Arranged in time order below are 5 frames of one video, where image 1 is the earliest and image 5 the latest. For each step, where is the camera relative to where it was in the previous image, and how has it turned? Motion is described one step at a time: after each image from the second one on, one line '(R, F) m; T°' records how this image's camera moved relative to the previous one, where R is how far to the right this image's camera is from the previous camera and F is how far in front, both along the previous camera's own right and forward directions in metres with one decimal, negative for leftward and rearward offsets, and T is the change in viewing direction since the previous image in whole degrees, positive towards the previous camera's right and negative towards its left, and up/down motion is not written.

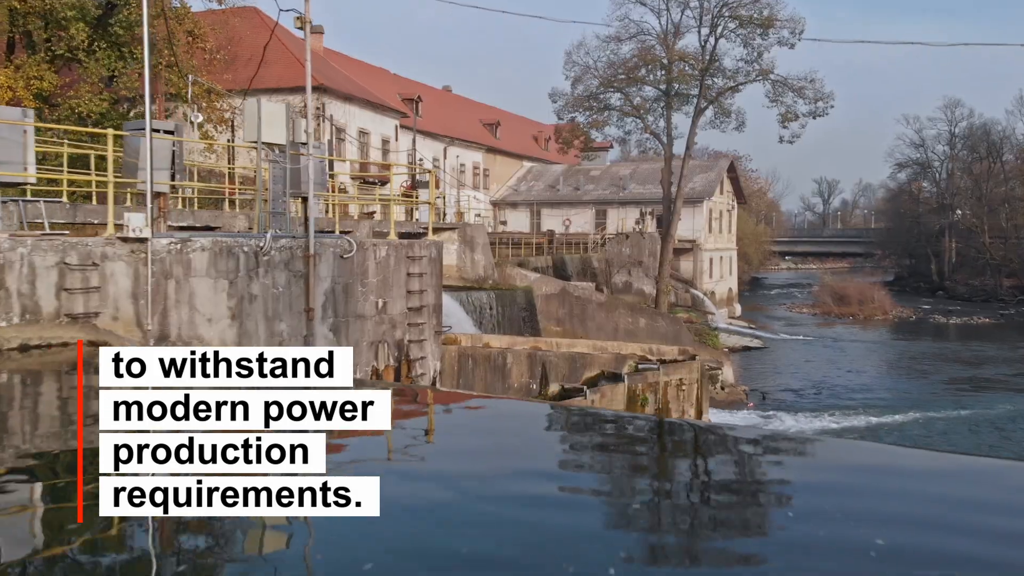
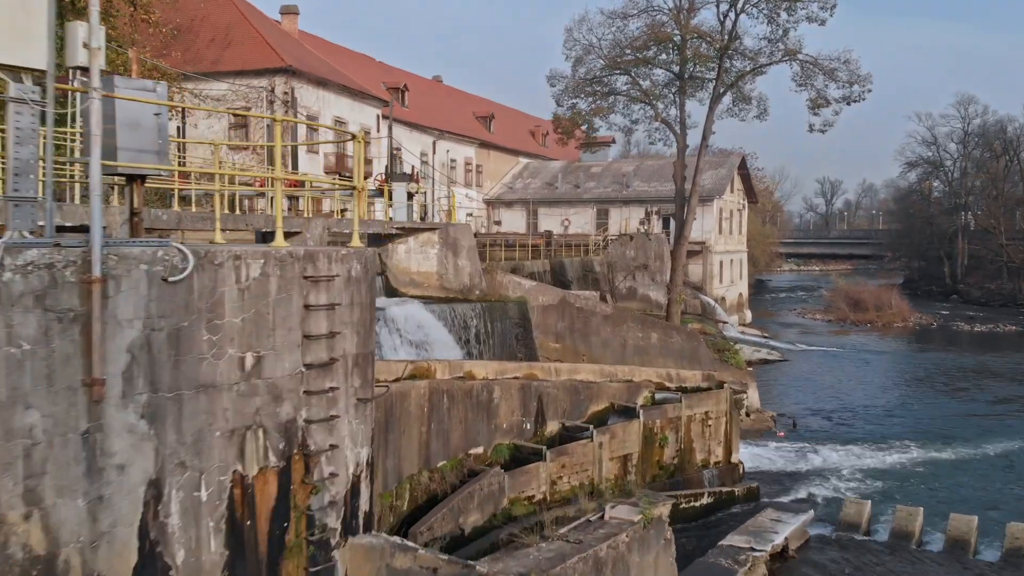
(+0.5, +3.2) m; +1°
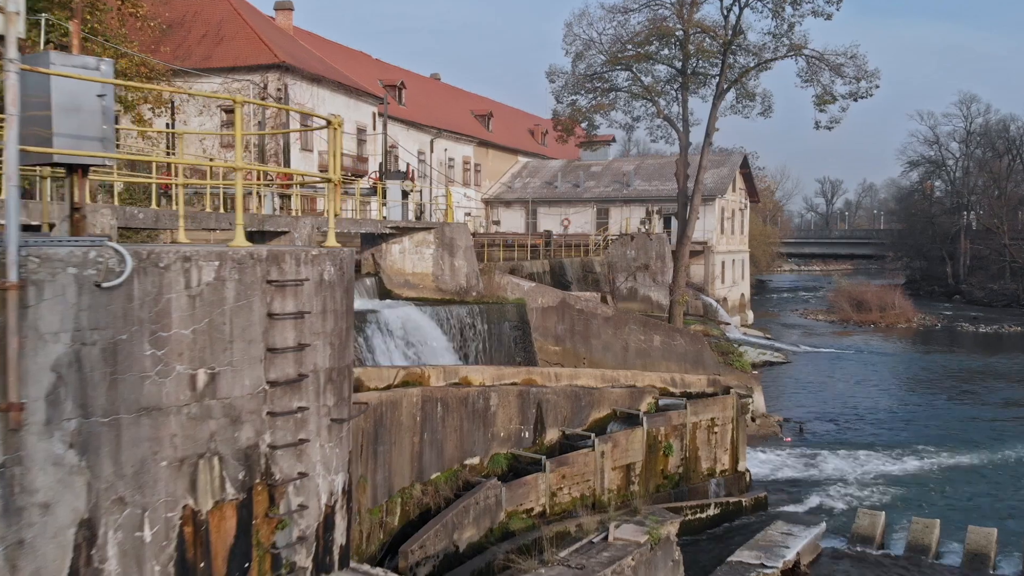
(+0.1, +0.6) m; 0°
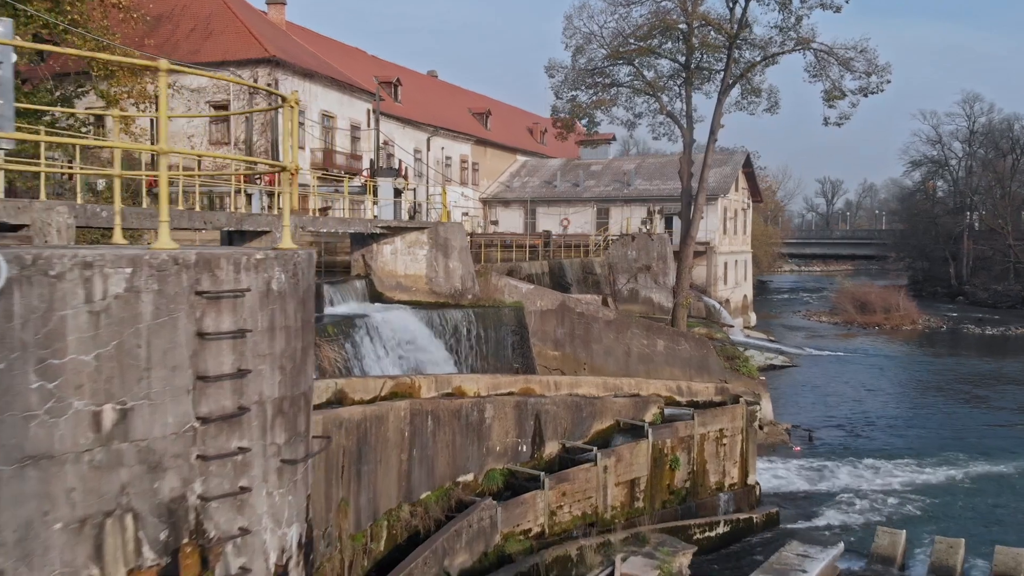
(+0.1, +0.8) m; 0°
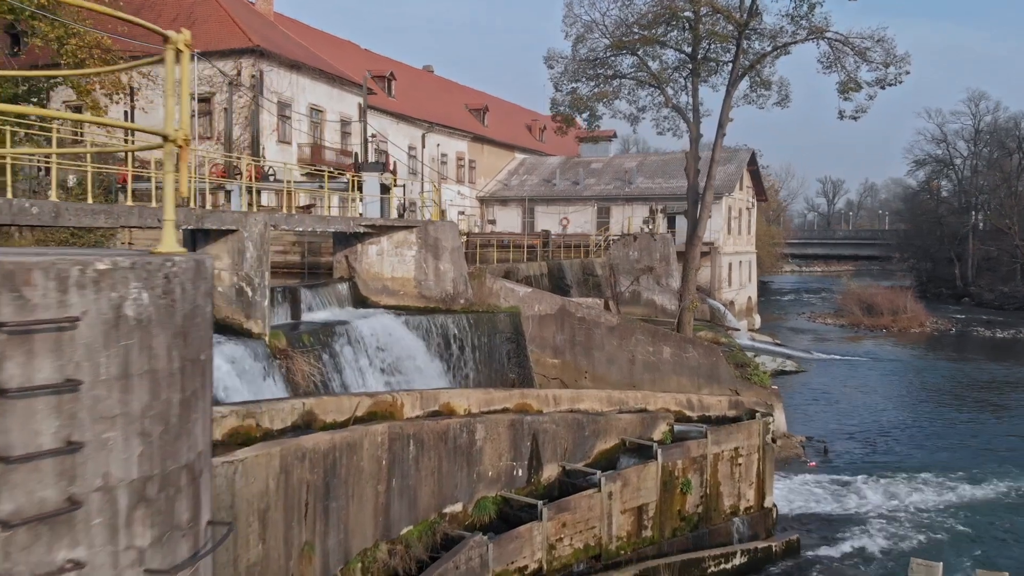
(+0.2, +1.2) m; 0°
